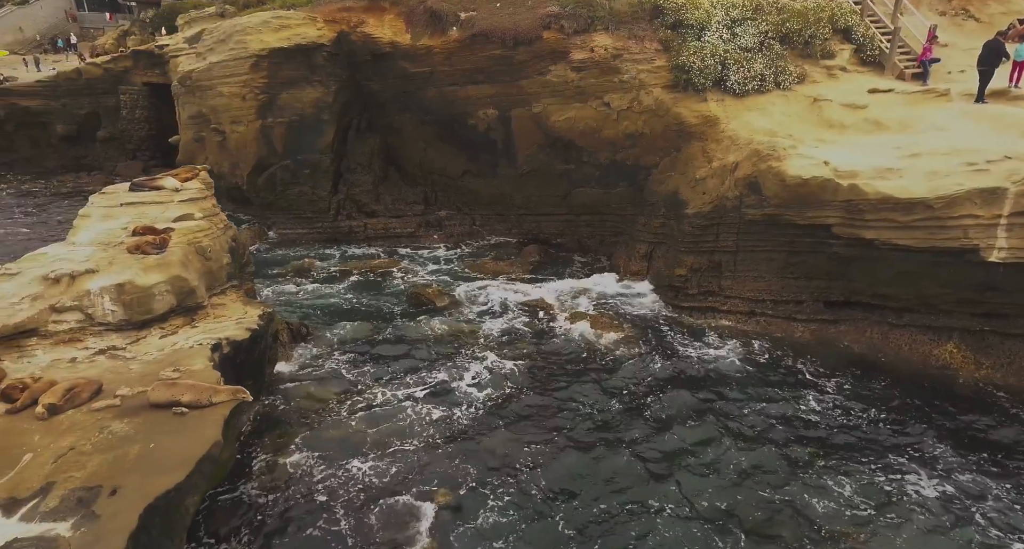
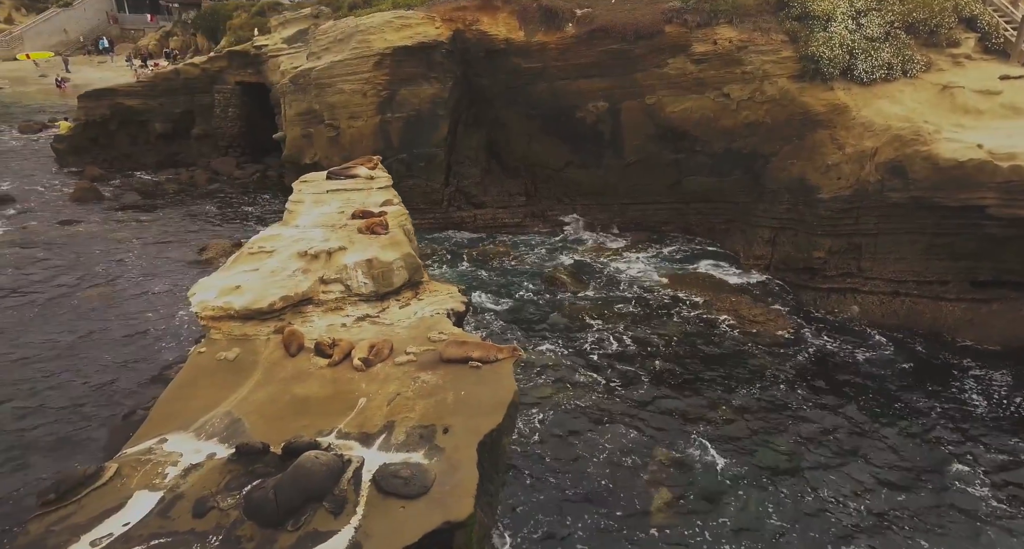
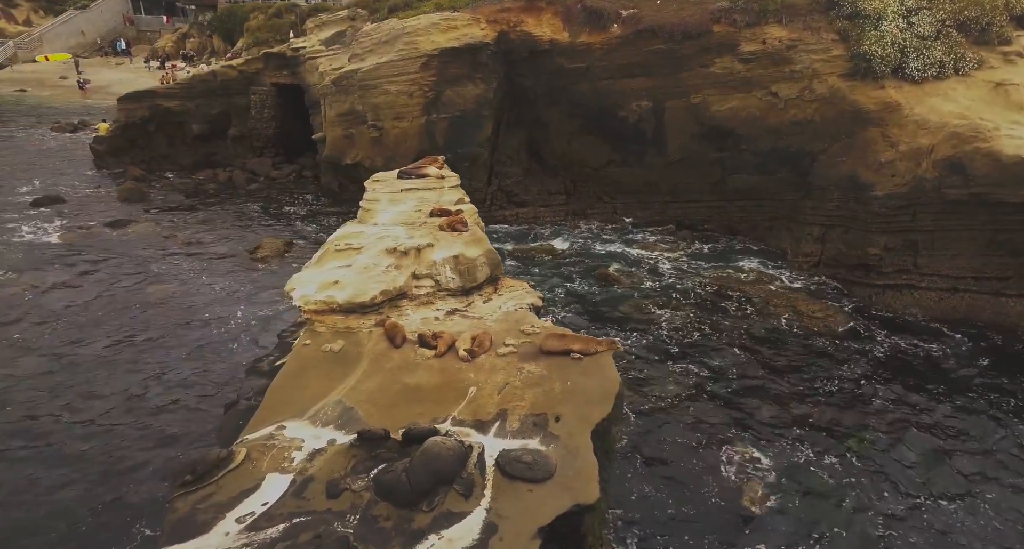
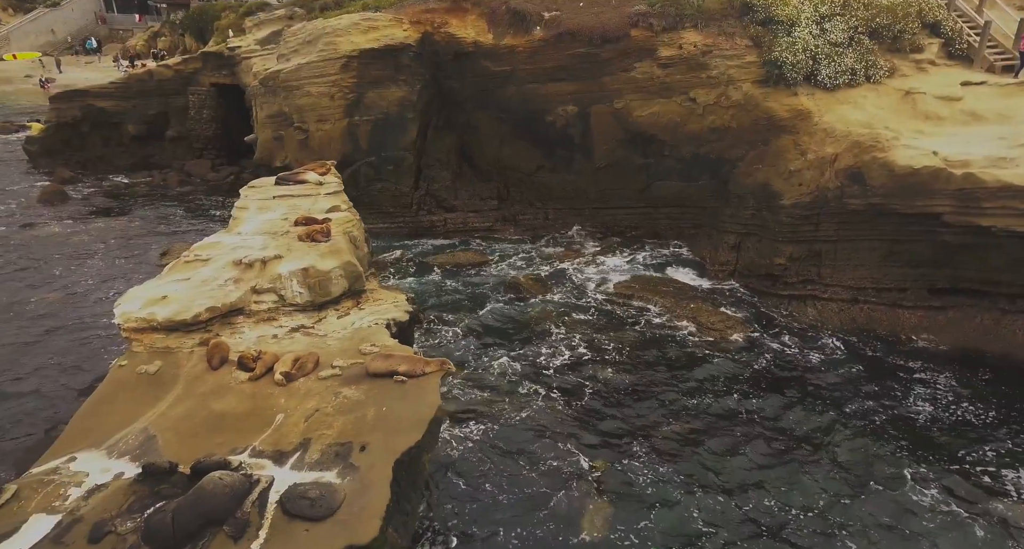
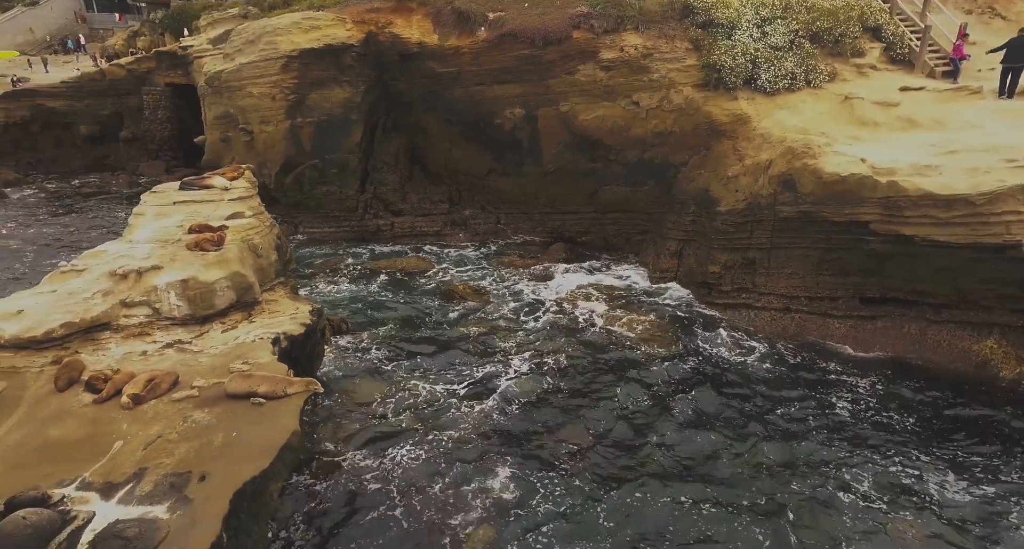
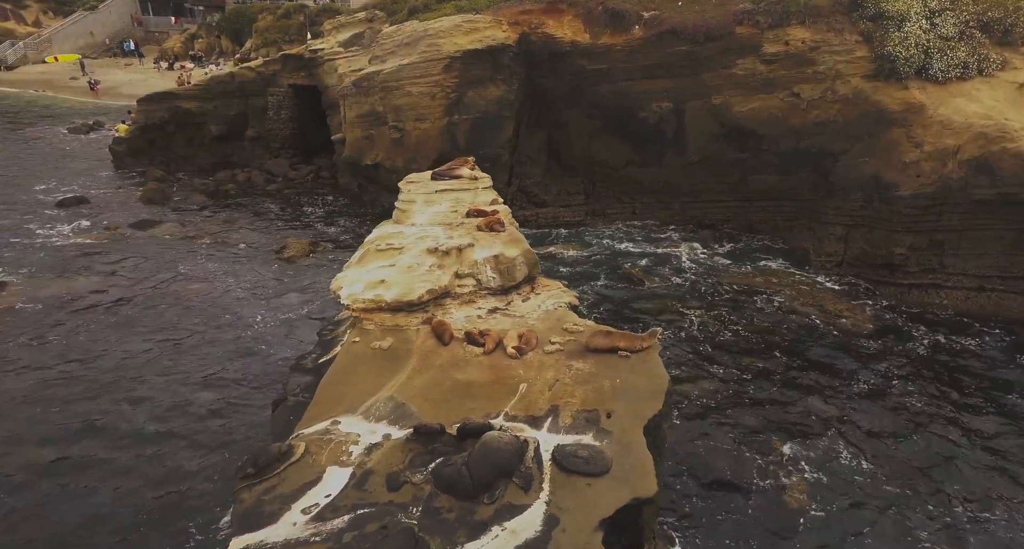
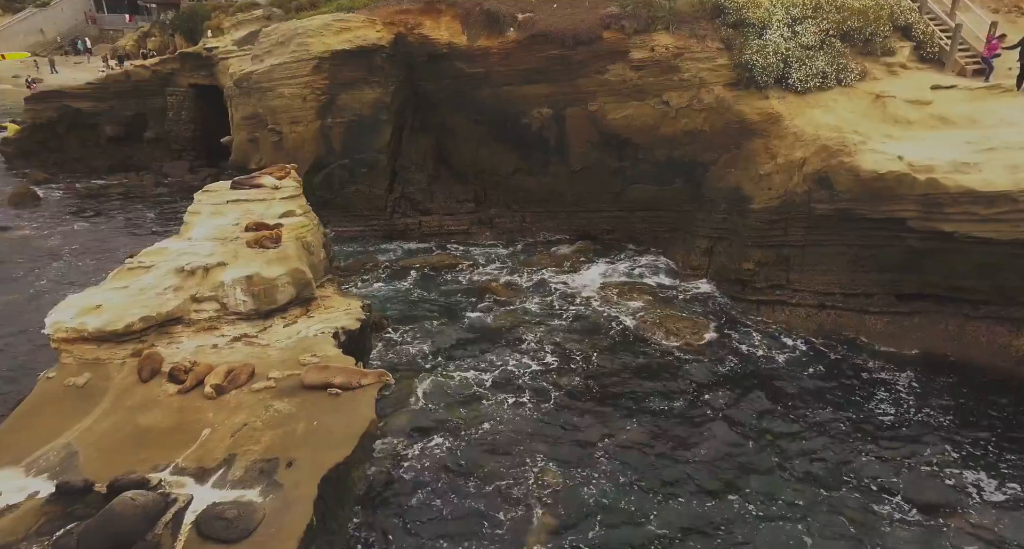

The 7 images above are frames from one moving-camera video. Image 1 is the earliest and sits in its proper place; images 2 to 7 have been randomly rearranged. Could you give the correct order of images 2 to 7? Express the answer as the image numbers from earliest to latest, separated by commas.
5, 7, 4, 2, 3, 6
